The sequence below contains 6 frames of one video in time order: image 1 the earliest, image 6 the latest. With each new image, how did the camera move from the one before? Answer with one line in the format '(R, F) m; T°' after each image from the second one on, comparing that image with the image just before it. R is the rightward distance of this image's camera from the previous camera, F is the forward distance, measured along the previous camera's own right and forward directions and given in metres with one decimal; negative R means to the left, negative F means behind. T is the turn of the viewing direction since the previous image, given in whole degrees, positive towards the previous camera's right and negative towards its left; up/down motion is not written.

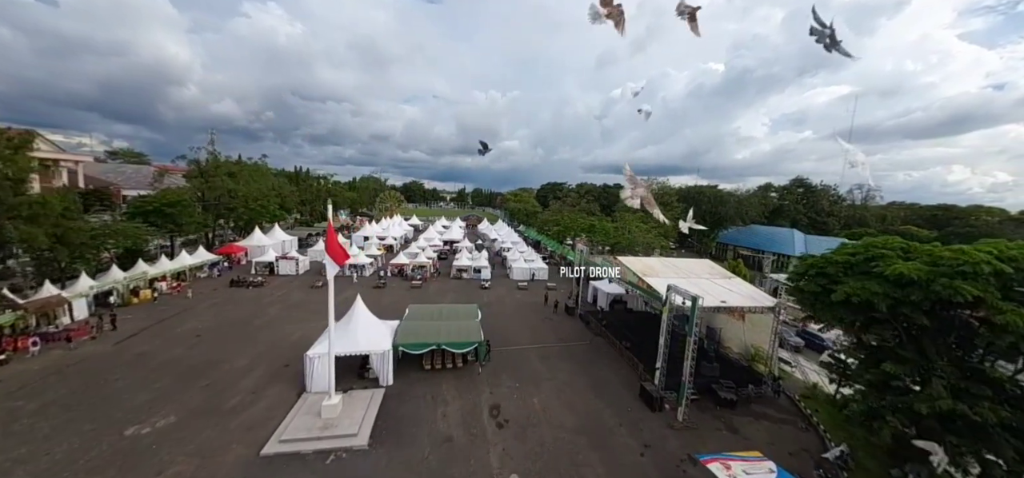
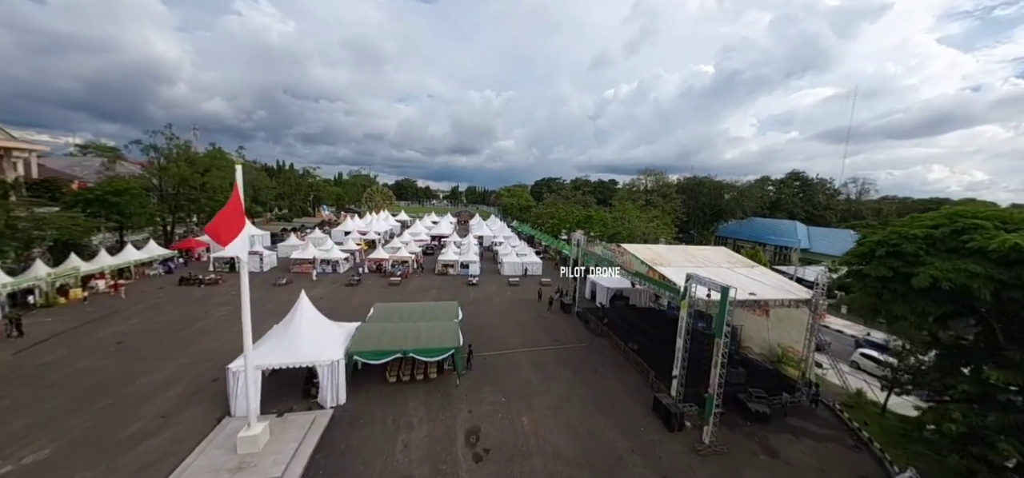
(+0.6, +3.3) m; 0°
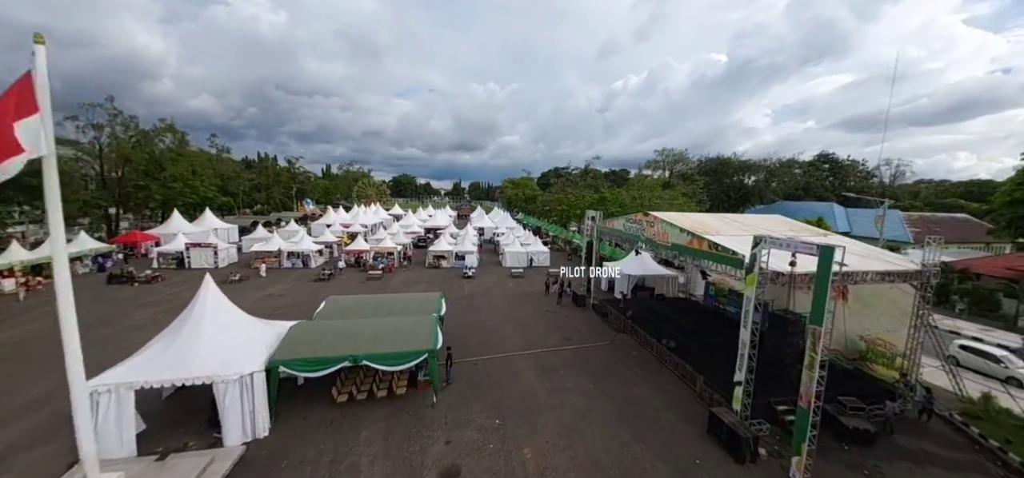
(+0.4, +4.1) m; -1°
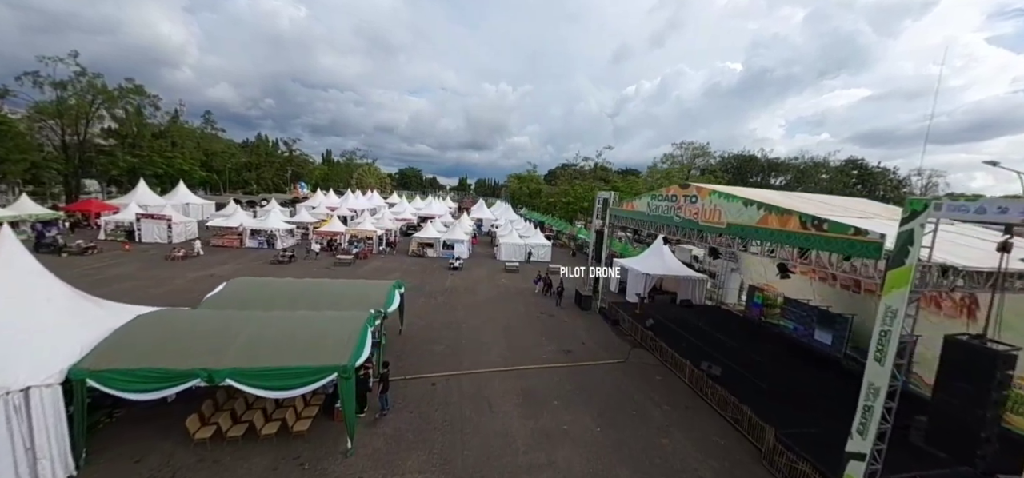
(+0.7, +3.8) m; -1°
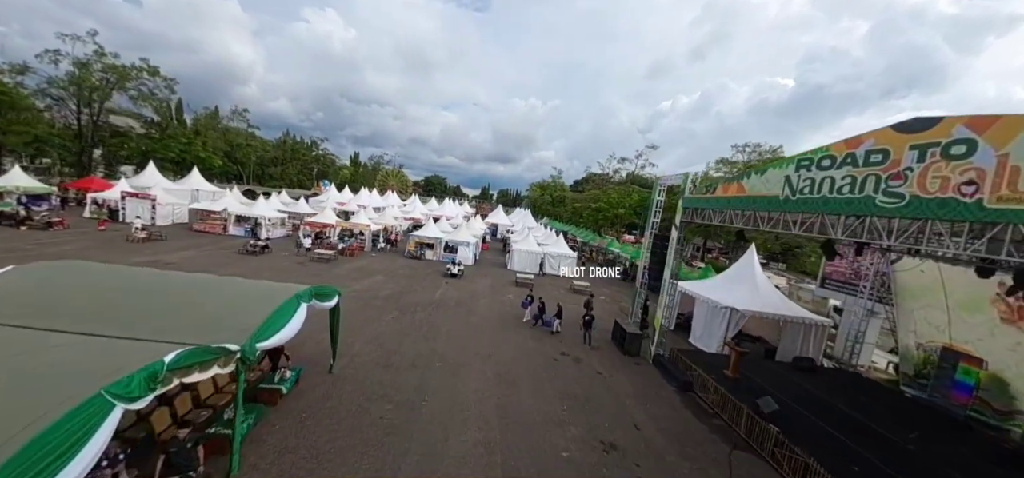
(+0.3, +4.6) m; -5°
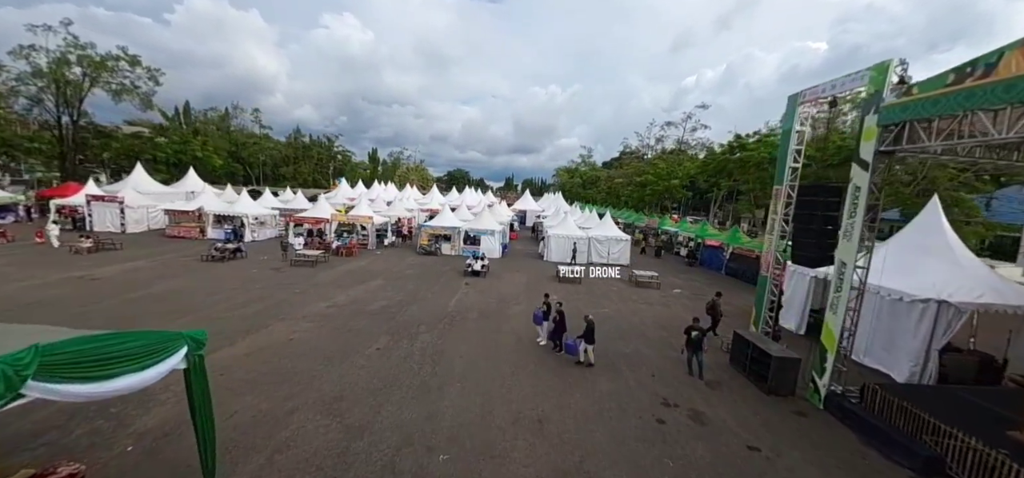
(-0.6, +4.2) m; -4°
